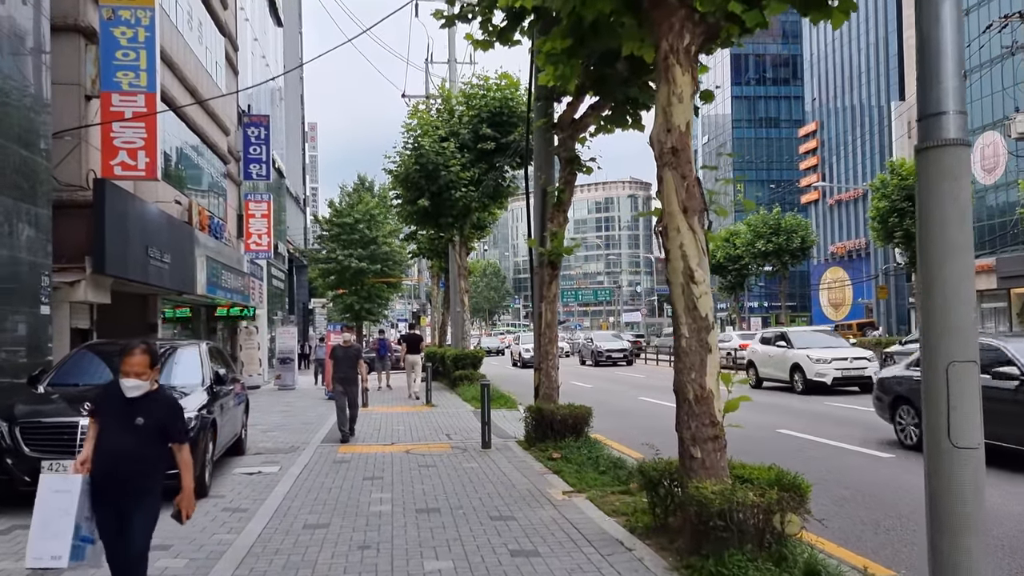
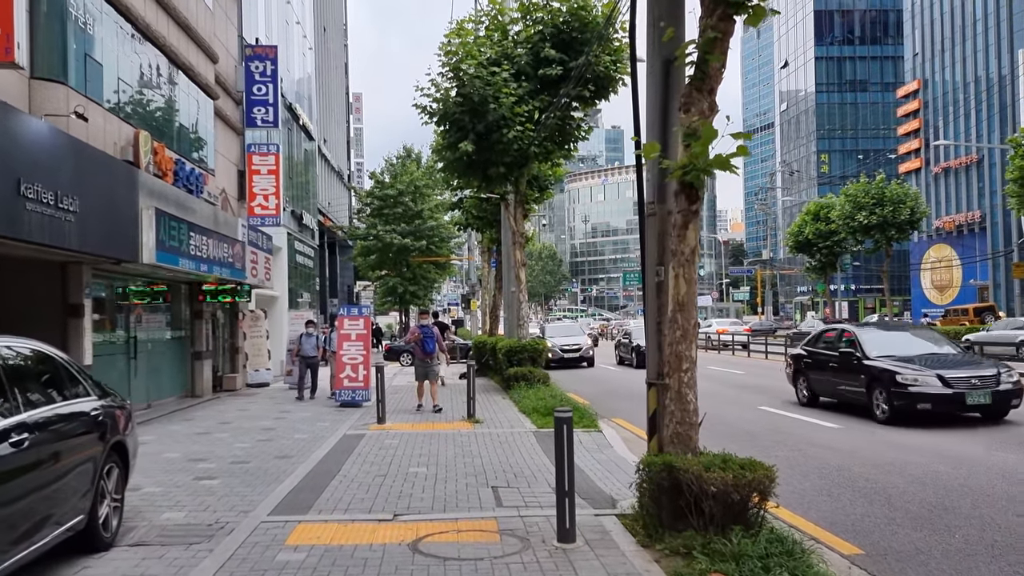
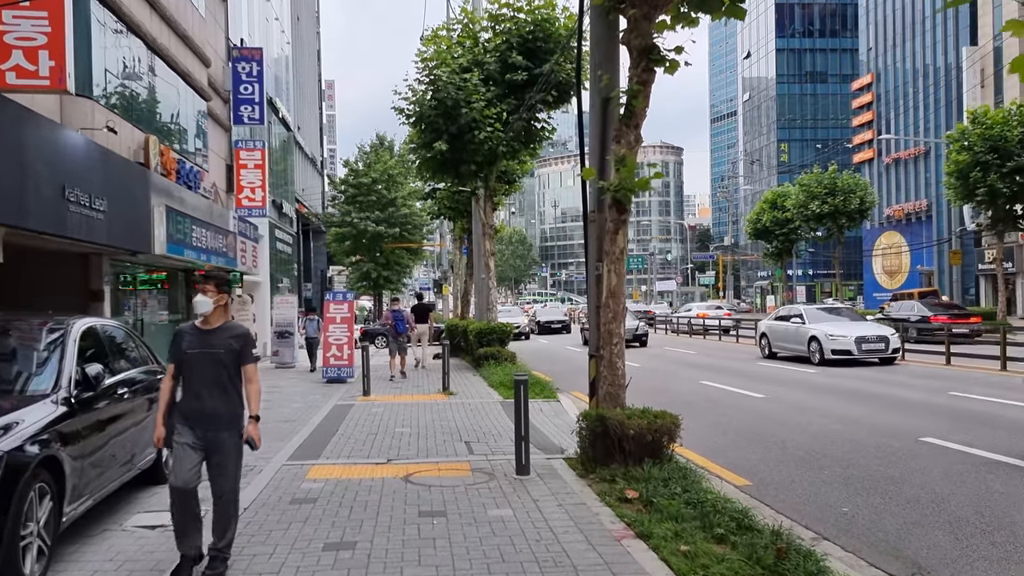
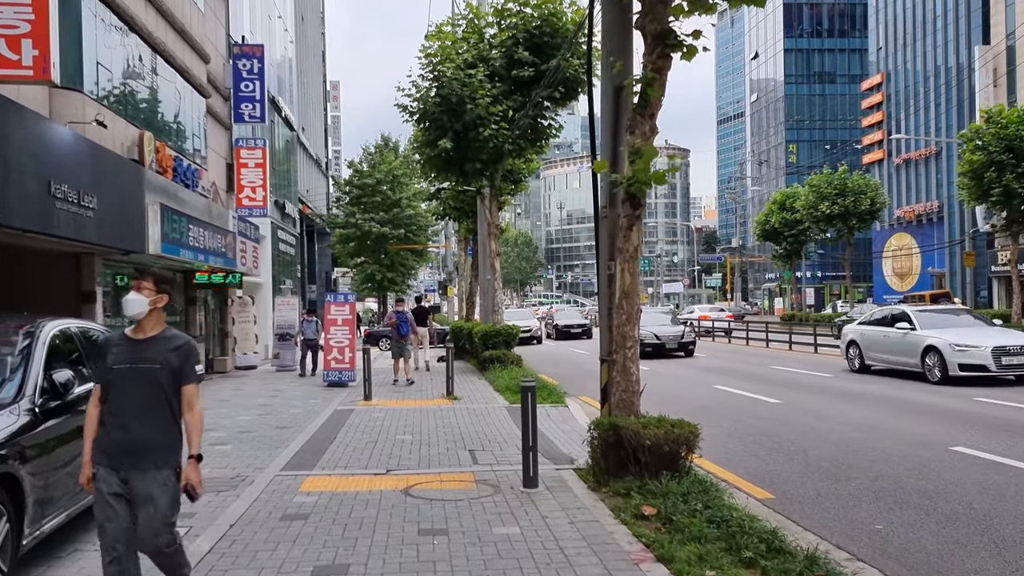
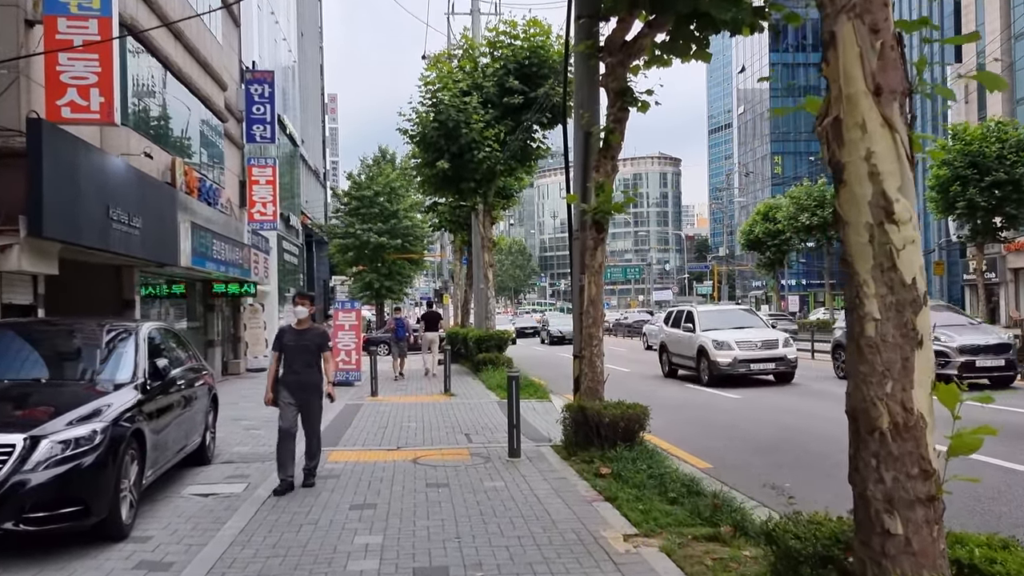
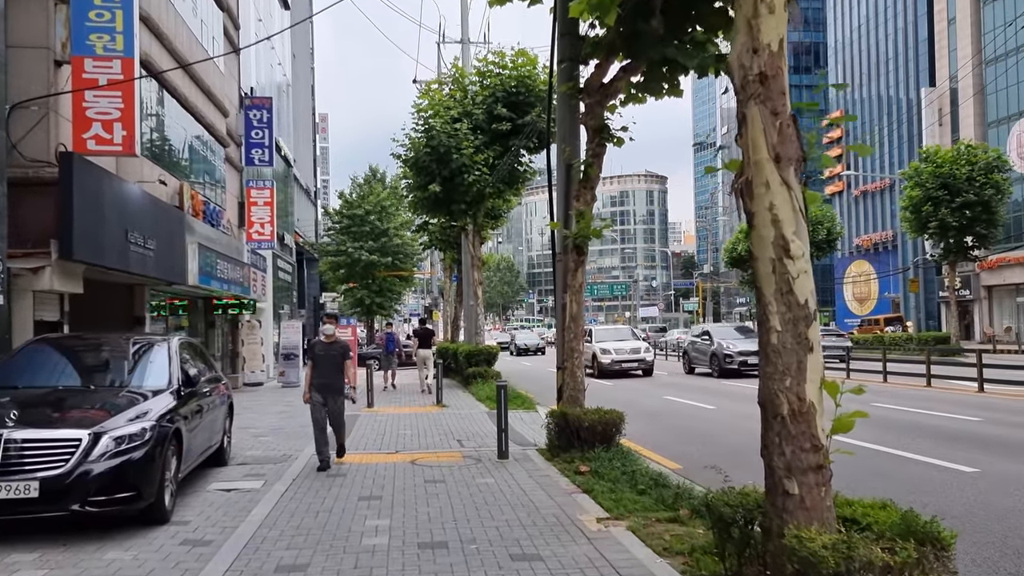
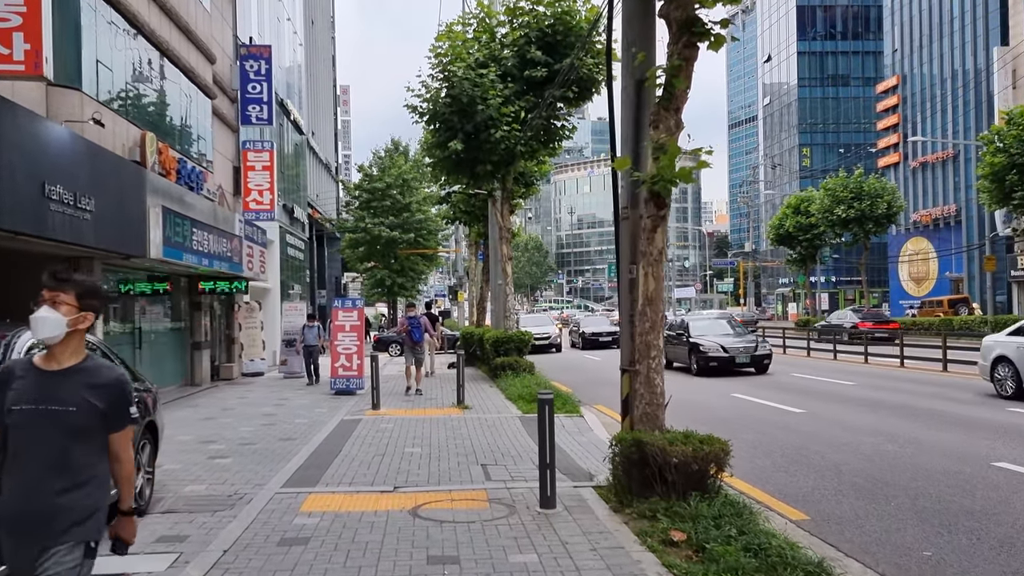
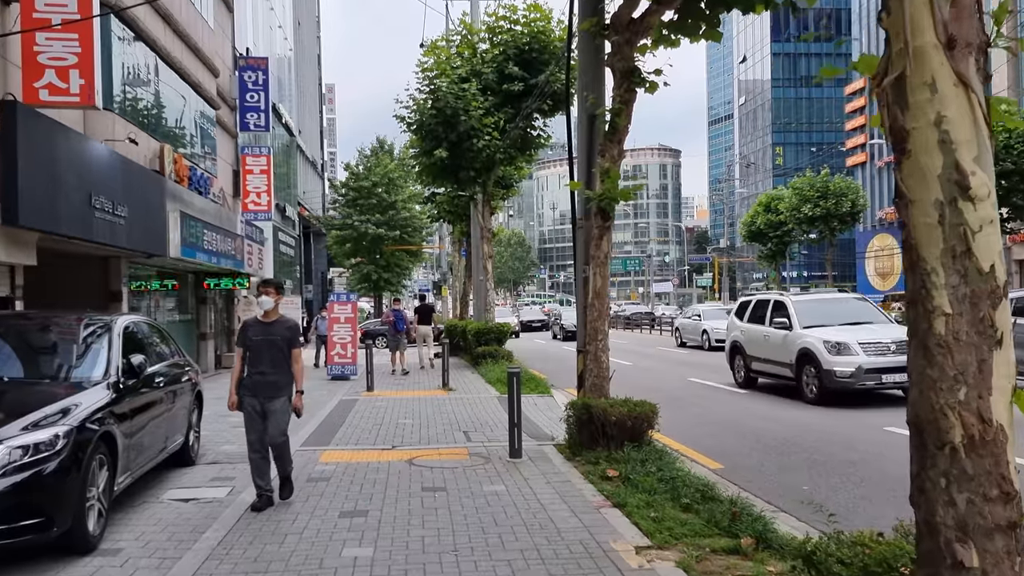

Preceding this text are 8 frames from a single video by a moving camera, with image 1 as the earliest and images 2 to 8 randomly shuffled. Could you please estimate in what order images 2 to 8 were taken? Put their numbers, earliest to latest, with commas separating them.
6, 5, 8, 3, 4, 7, 2
